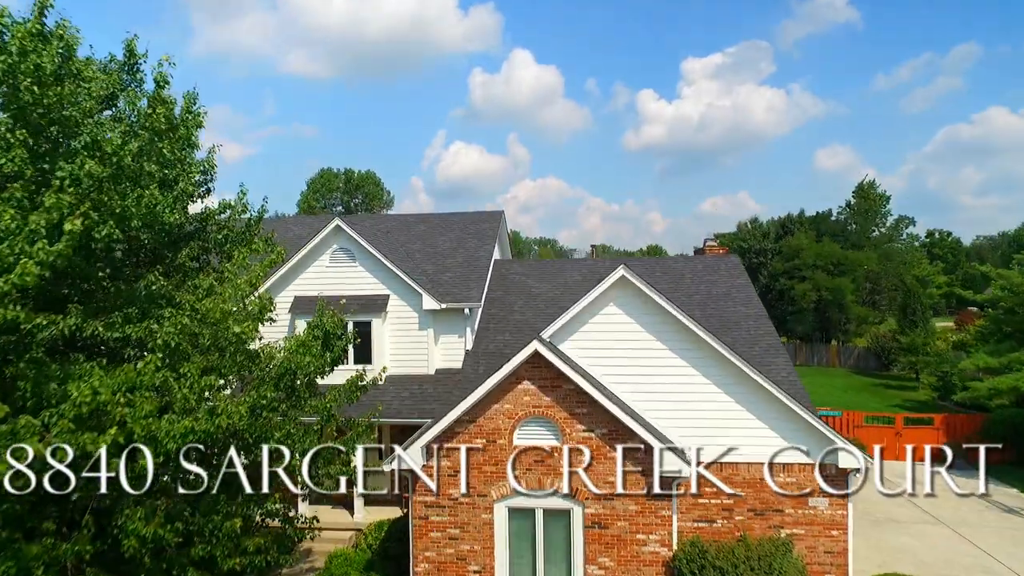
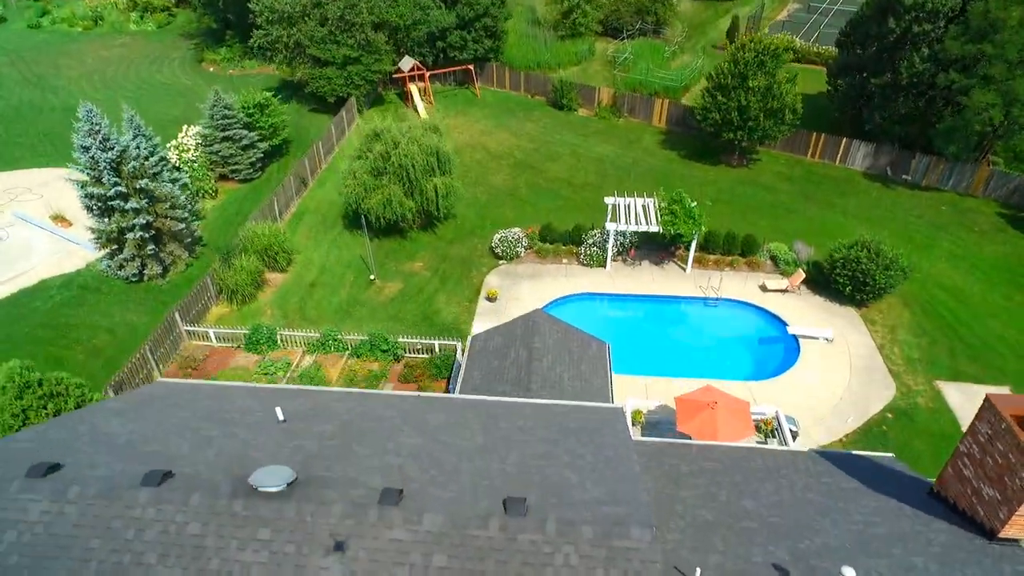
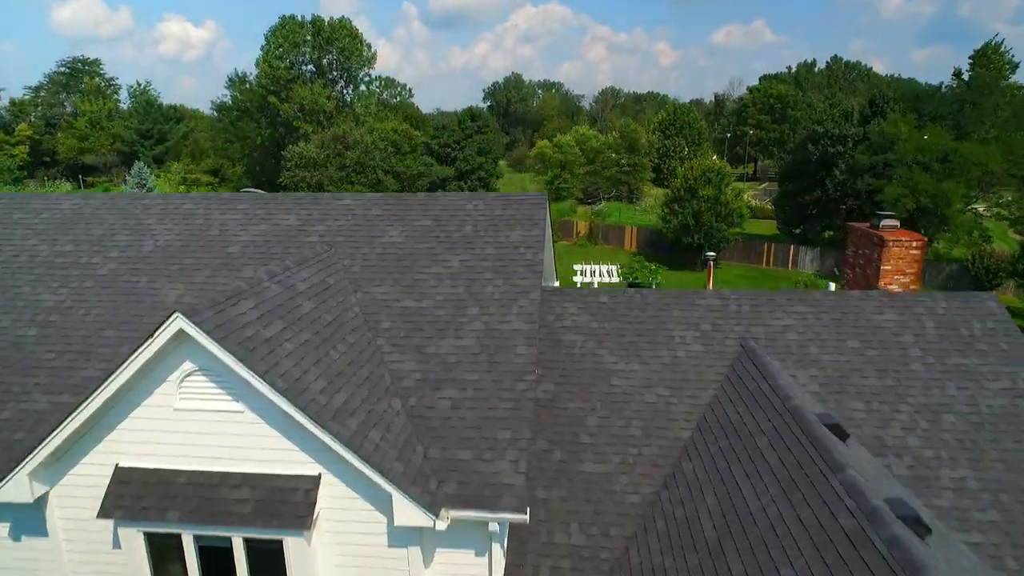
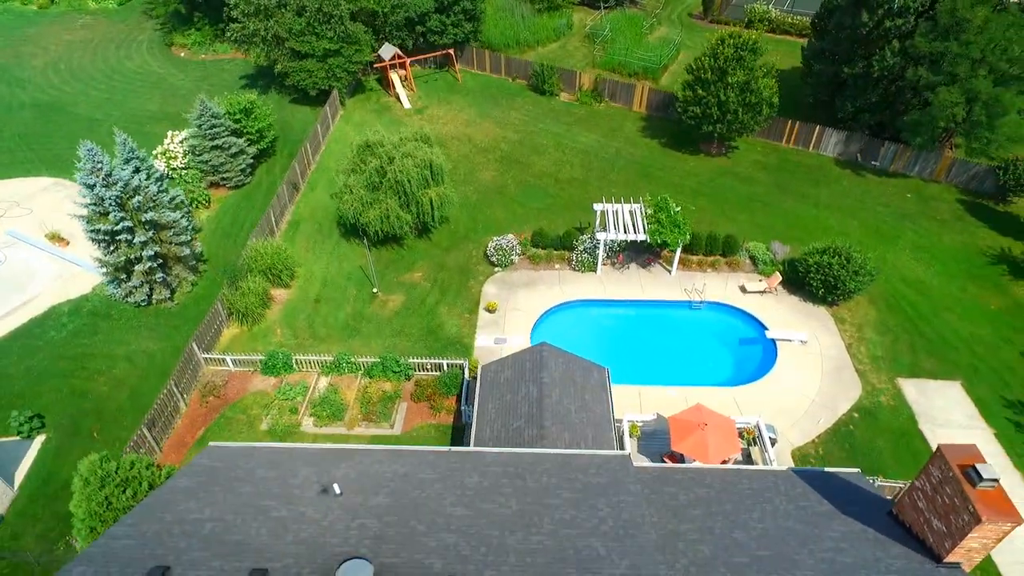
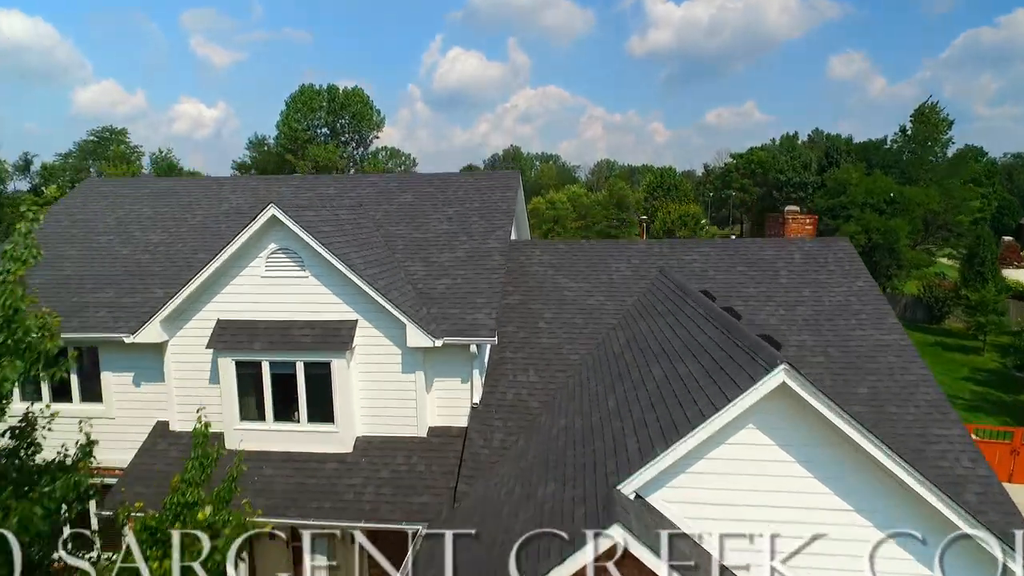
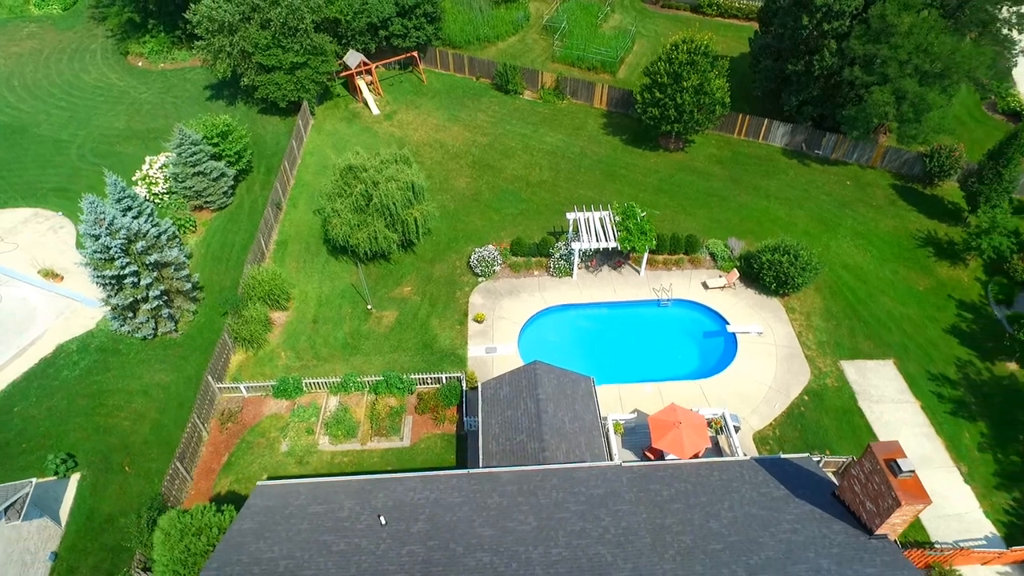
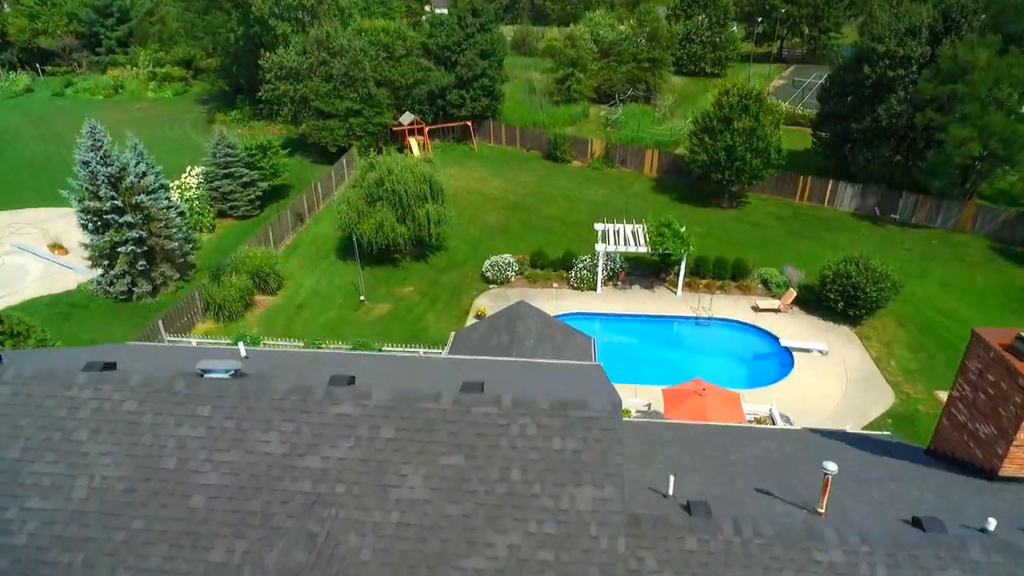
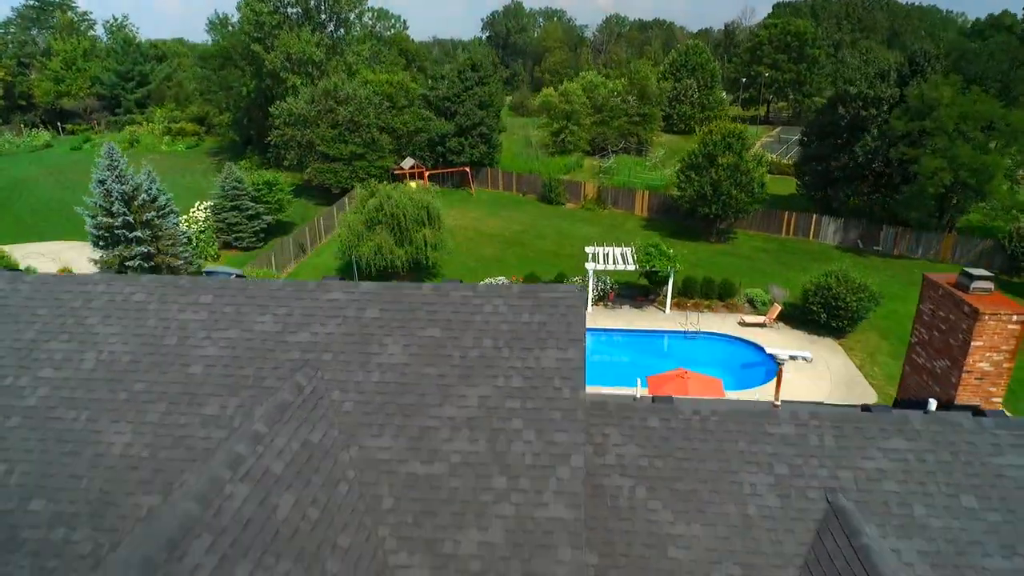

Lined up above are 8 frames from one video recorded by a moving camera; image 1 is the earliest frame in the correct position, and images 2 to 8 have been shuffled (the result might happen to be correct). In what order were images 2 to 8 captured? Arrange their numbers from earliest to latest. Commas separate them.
5, 3, 8, 7, 2, 4, 6
